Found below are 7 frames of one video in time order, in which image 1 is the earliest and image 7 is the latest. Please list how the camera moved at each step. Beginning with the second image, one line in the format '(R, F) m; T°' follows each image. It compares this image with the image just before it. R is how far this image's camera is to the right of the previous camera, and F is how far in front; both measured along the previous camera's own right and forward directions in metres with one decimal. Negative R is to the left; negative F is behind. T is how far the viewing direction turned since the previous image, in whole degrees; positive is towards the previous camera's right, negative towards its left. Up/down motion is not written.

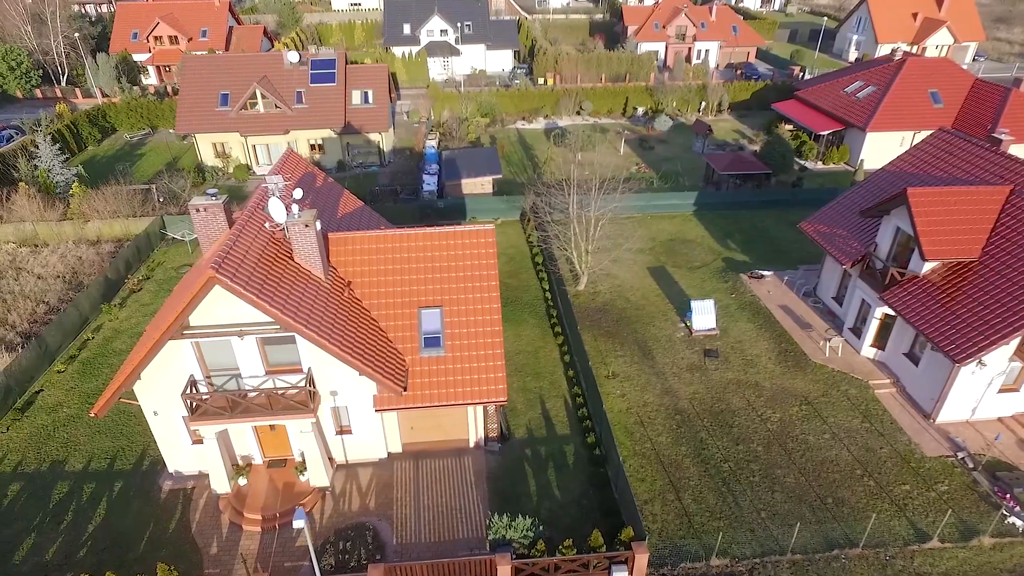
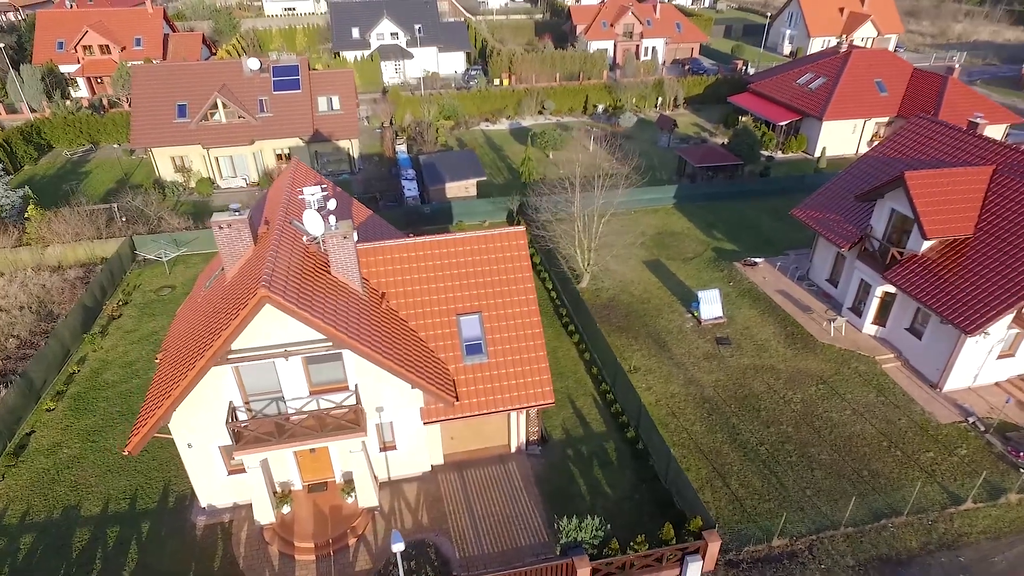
(-2.8, +0.3) m; +6°
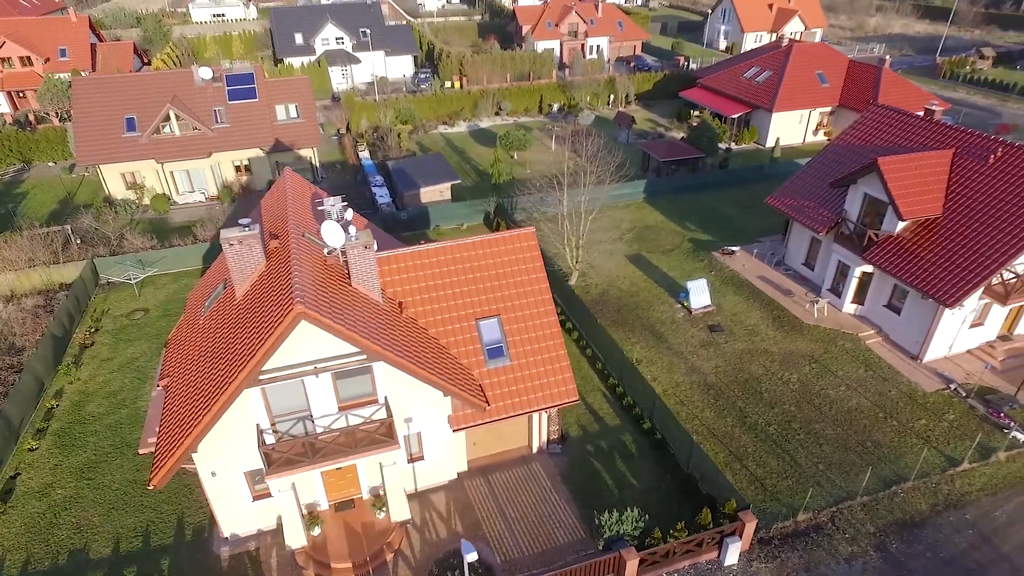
(-2.1, +0.1) m; +5°
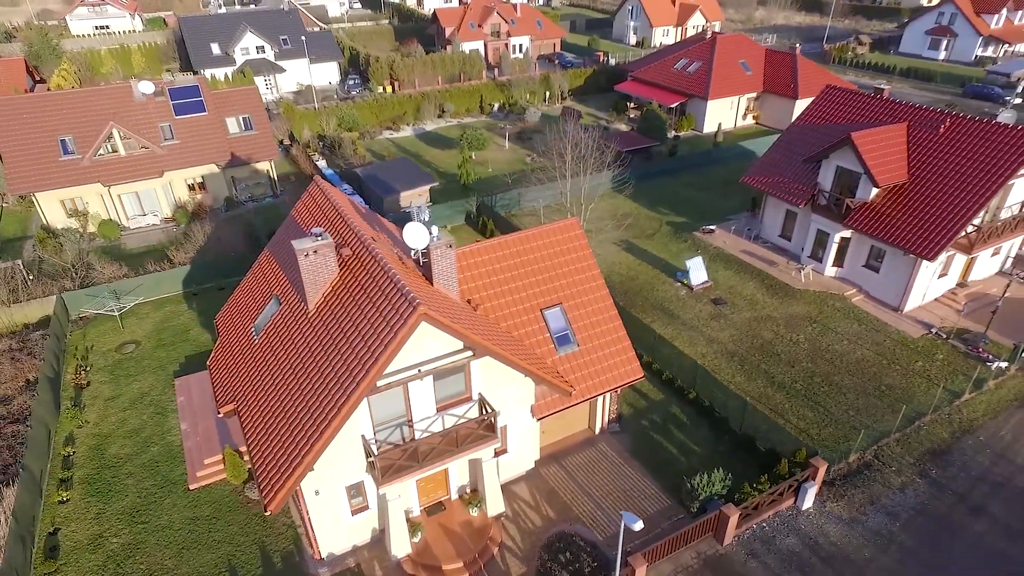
(-4.4, -0.1) m; +9°
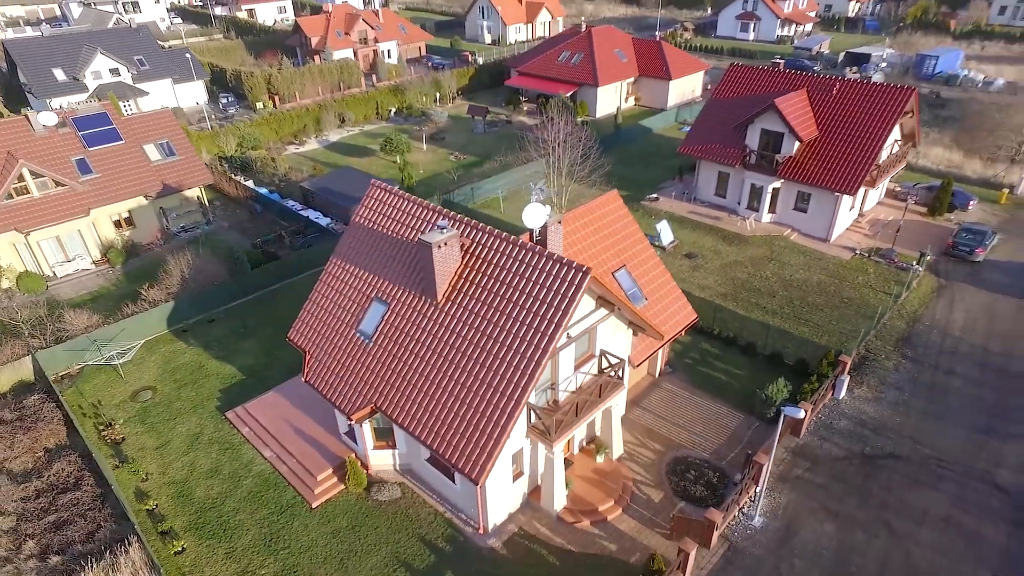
(-7.2, -0.7) m; +14°
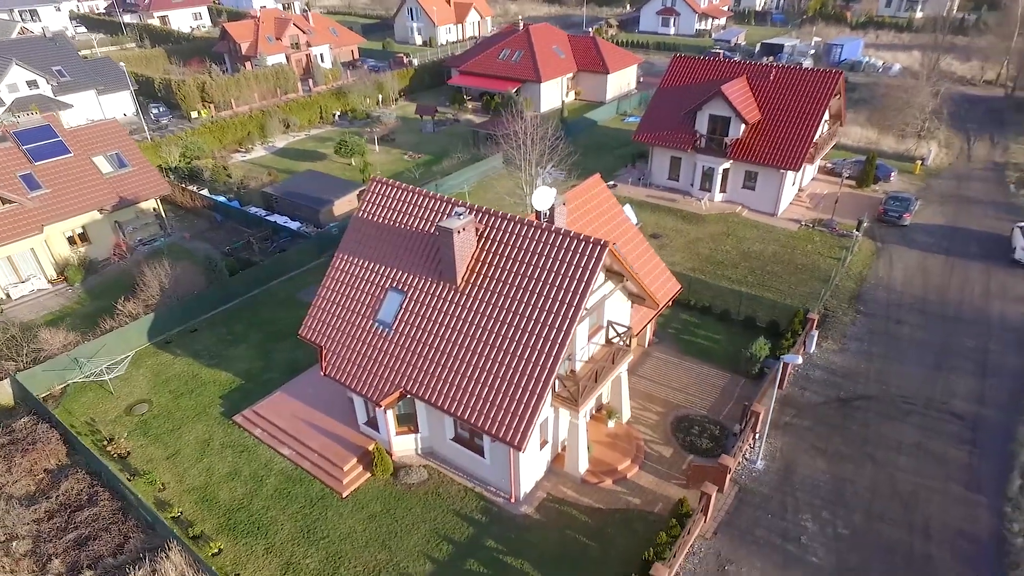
(-2.4, -0.8) m; +6°
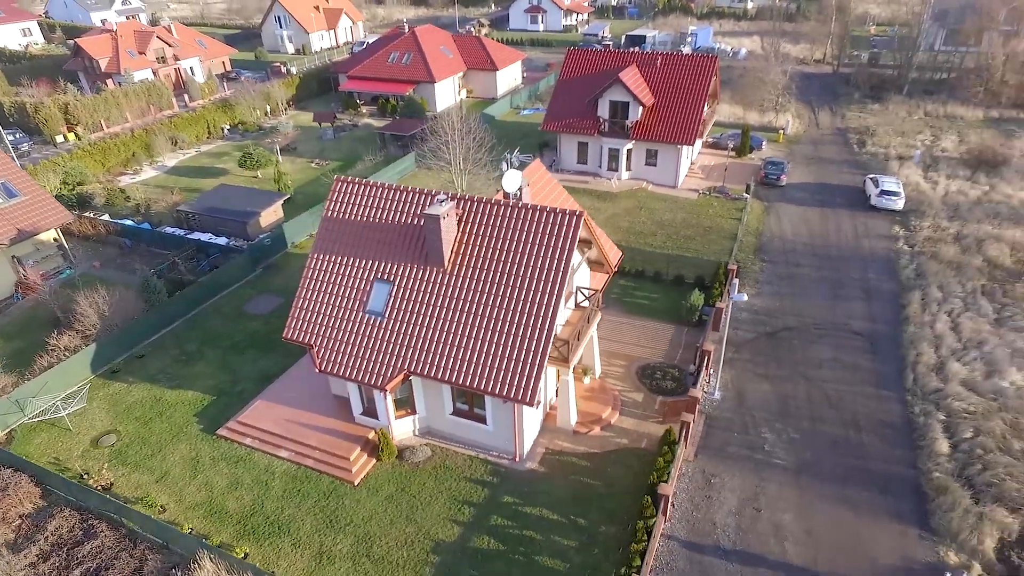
(-3.0, -1.2) m; +11°
